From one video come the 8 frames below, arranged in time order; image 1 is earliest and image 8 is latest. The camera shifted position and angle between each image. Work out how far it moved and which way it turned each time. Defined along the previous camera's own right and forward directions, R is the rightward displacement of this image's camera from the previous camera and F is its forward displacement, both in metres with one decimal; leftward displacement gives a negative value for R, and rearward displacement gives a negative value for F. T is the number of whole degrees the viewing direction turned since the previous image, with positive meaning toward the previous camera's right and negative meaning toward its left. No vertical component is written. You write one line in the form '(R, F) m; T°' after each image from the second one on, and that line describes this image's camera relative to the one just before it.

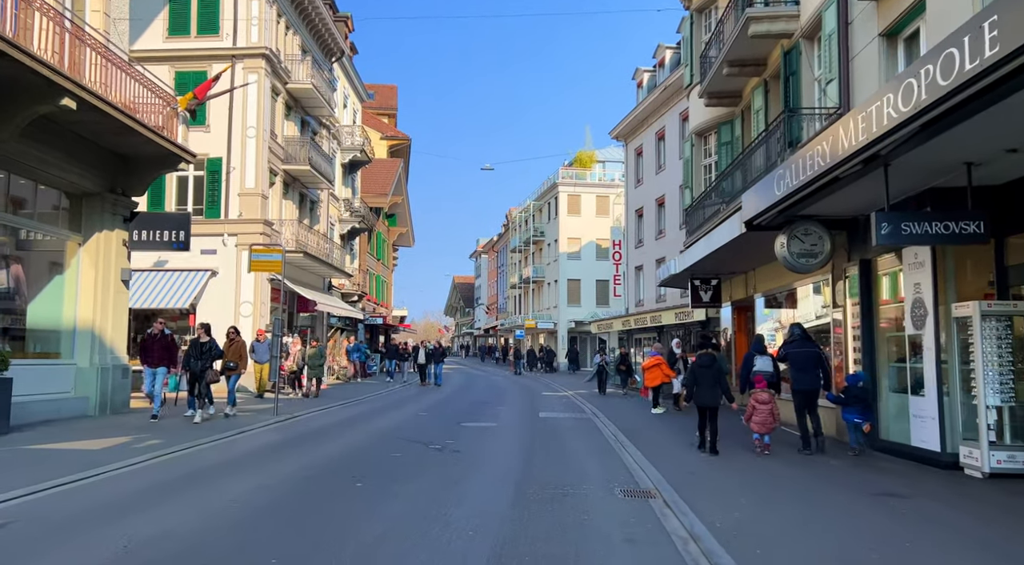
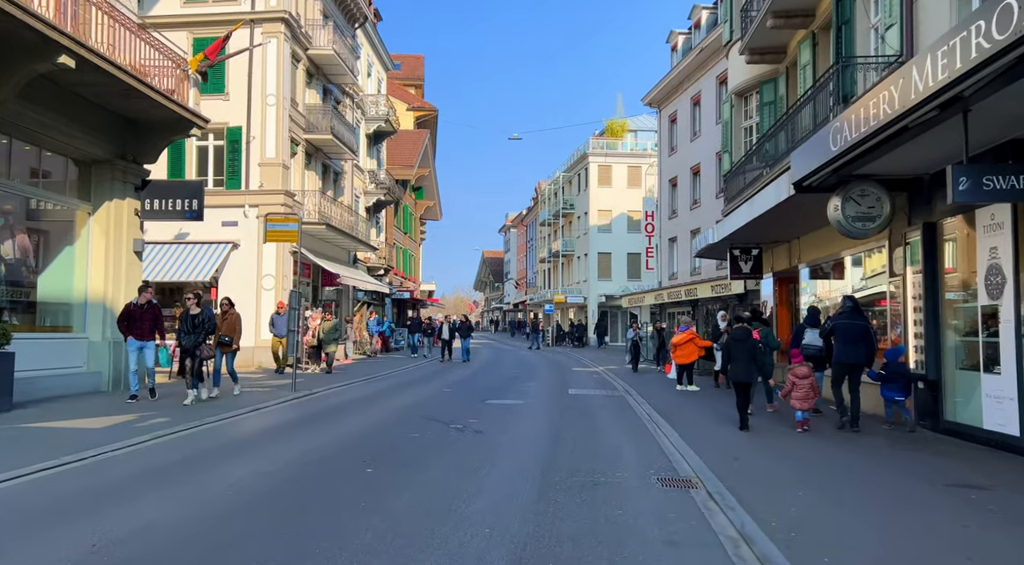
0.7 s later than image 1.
(0.0, +0.8) m; -2°
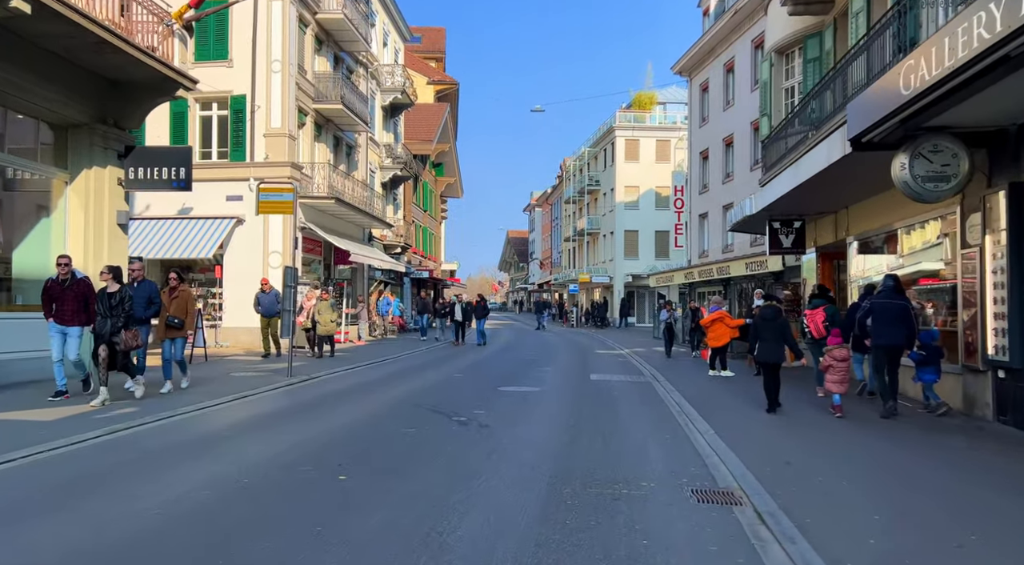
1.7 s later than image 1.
(+0.2, +1.3) m; -2°
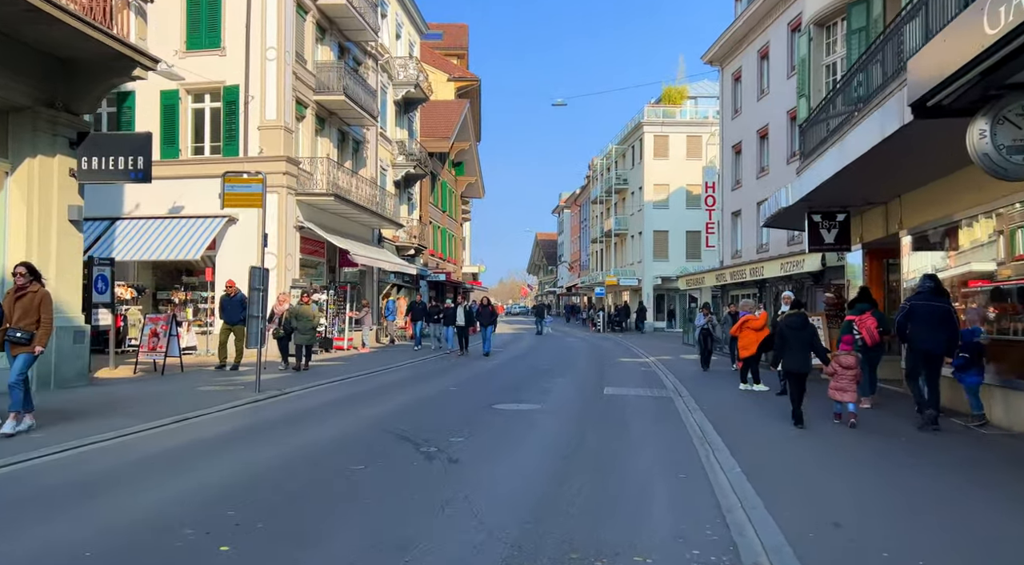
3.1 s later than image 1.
(+0.5, +1.6) m; -3°
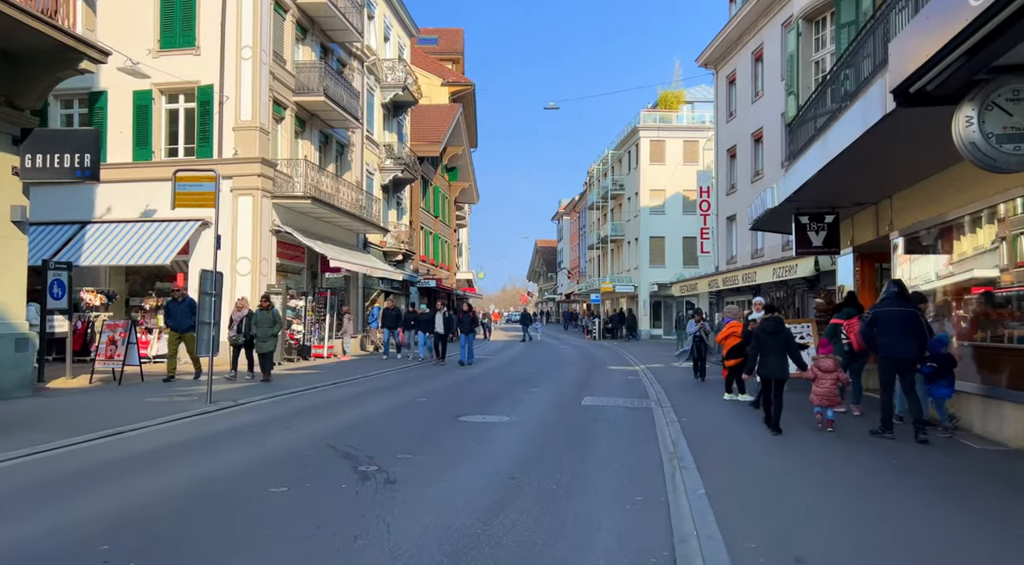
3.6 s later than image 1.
(+0.5, +0.6) m; 0°
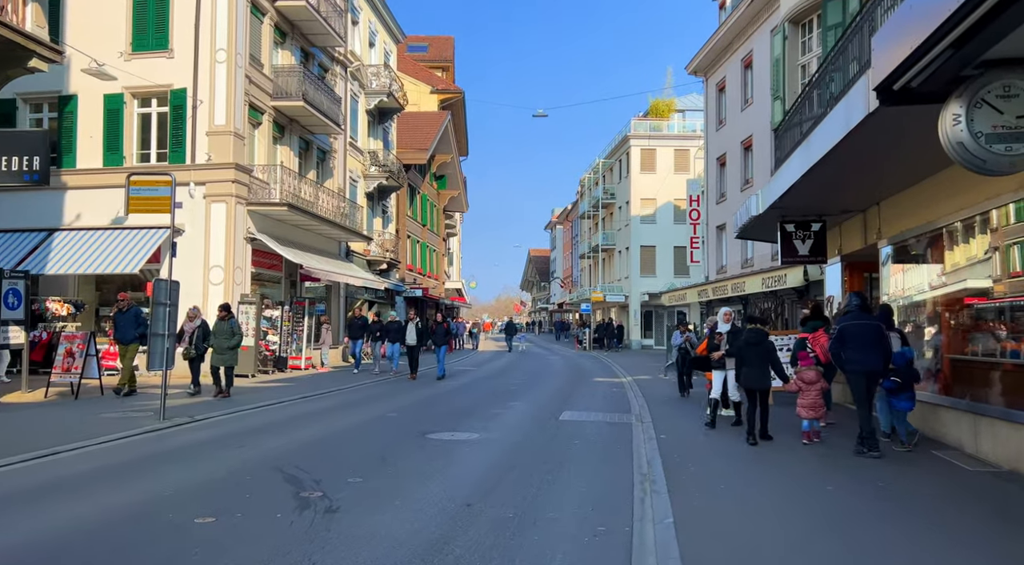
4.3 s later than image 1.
(+0.3, +0.5) m; 0°
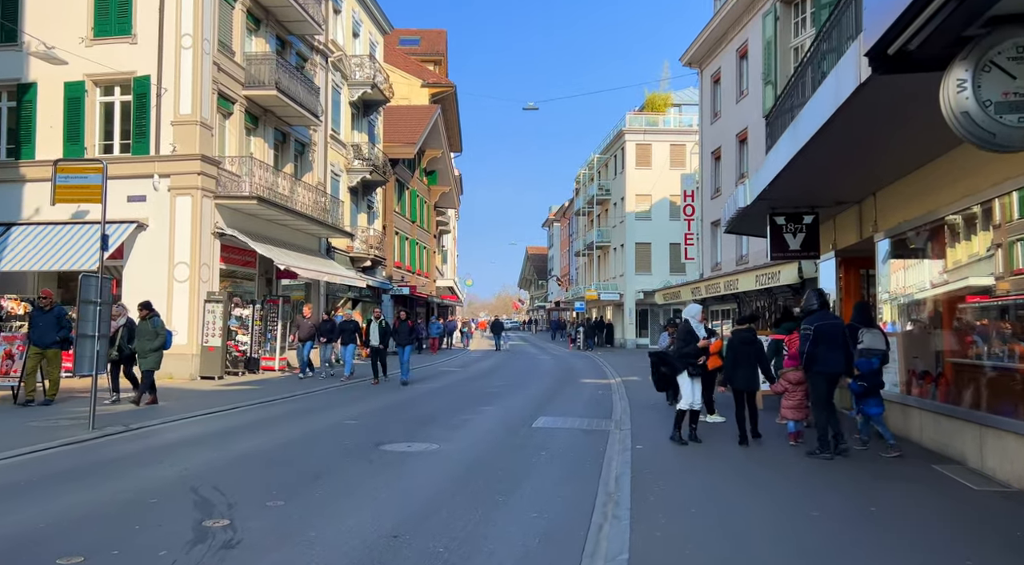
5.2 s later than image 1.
(+0.5, +0.8) m; 0°
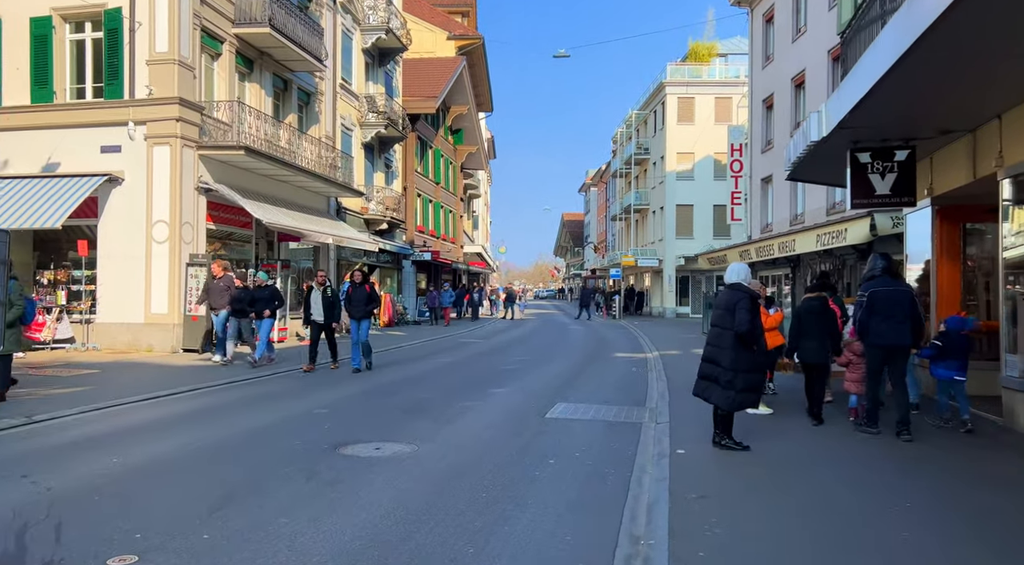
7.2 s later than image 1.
(+0.4, +2.2) m; -3°
